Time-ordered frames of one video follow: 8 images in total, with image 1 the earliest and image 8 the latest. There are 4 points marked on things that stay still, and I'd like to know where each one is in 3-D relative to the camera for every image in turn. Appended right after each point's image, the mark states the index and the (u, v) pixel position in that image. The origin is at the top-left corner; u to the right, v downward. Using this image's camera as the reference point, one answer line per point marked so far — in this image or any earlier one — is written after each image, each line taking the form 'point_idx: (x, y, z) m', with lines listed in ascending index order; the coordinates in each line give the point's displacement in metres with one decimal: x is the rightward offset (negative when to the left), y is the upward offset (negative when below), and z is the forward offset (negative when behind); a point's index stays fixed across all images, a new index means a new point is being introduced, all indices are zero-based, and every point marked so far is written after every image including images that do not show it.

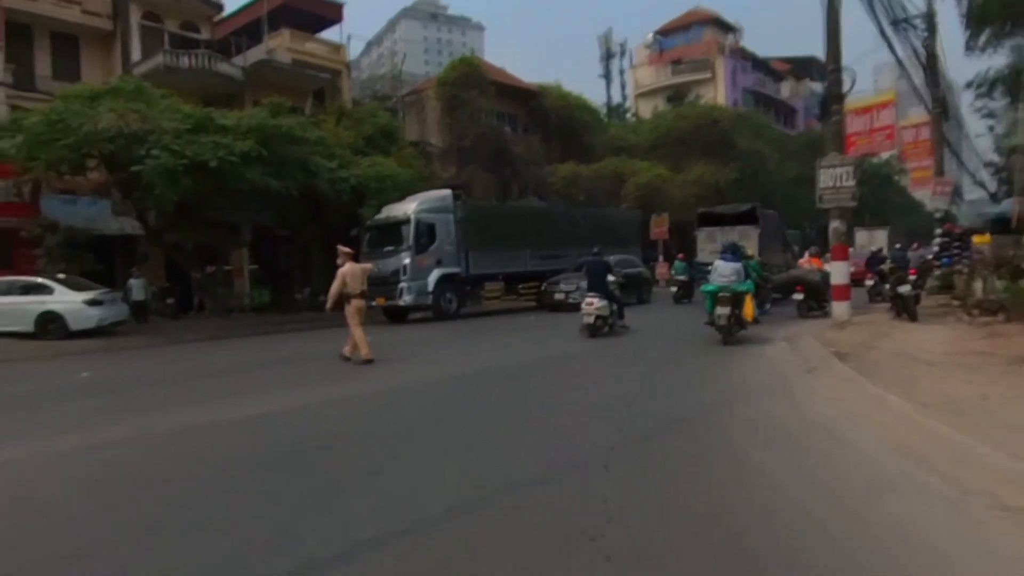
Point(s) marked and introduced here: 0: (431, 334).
0: (-2.1, -1.2, +17.4) m
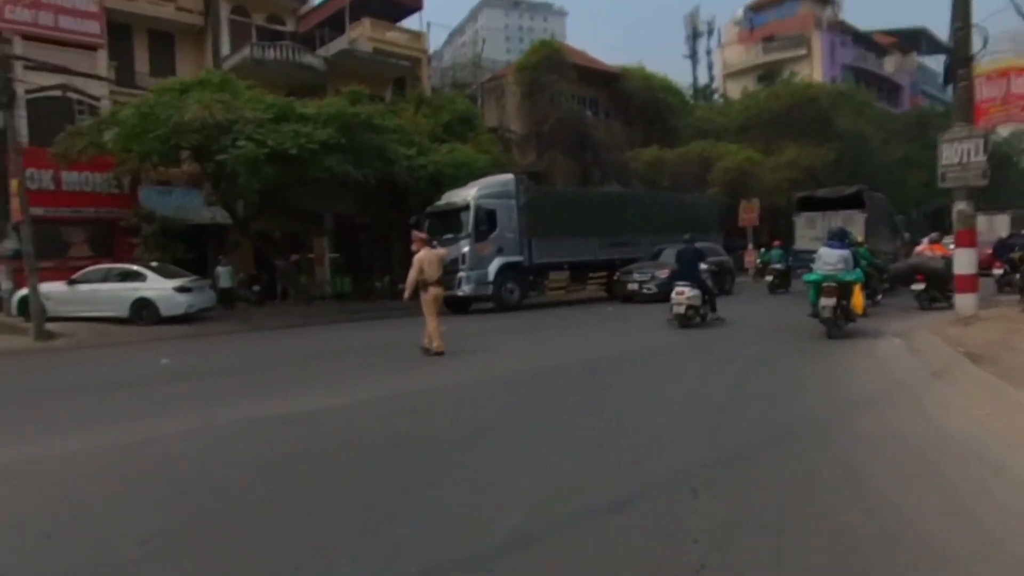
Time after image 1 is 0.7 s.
0: (-0.2, -0.9, +16.8) m
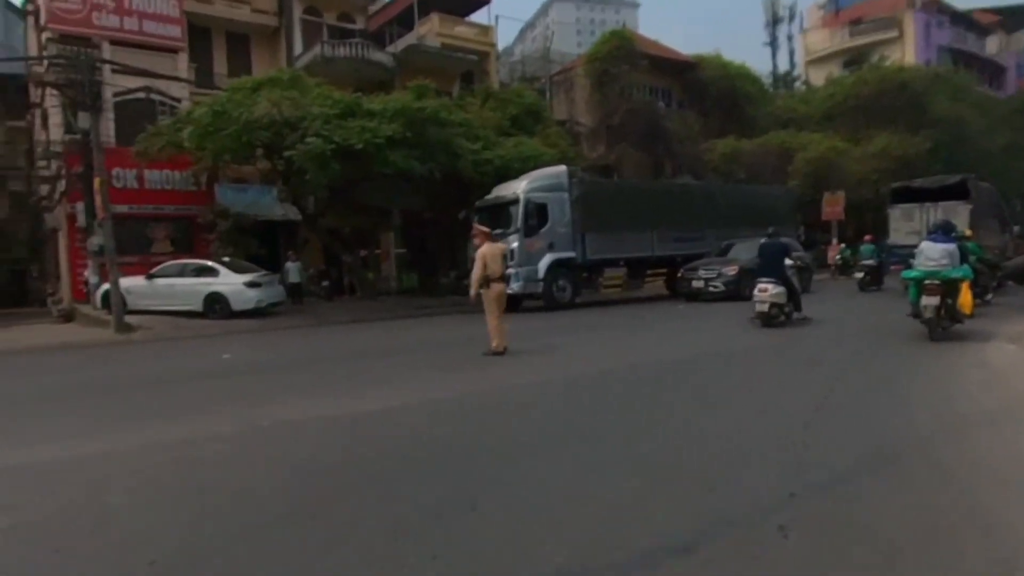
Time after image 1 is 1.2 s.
0: (+1.4, -0.8, +16.2) m
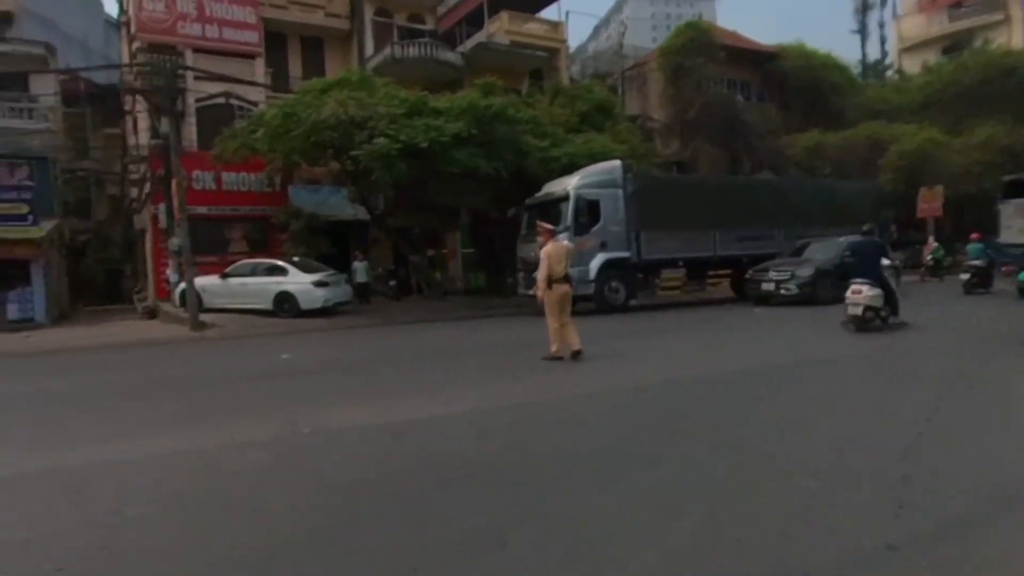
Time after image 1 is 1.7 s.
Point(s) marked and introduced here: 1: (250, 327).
0: (+2.9, -0.9, +15.4) m
1: (-7.5, -1.1, +19.1) m
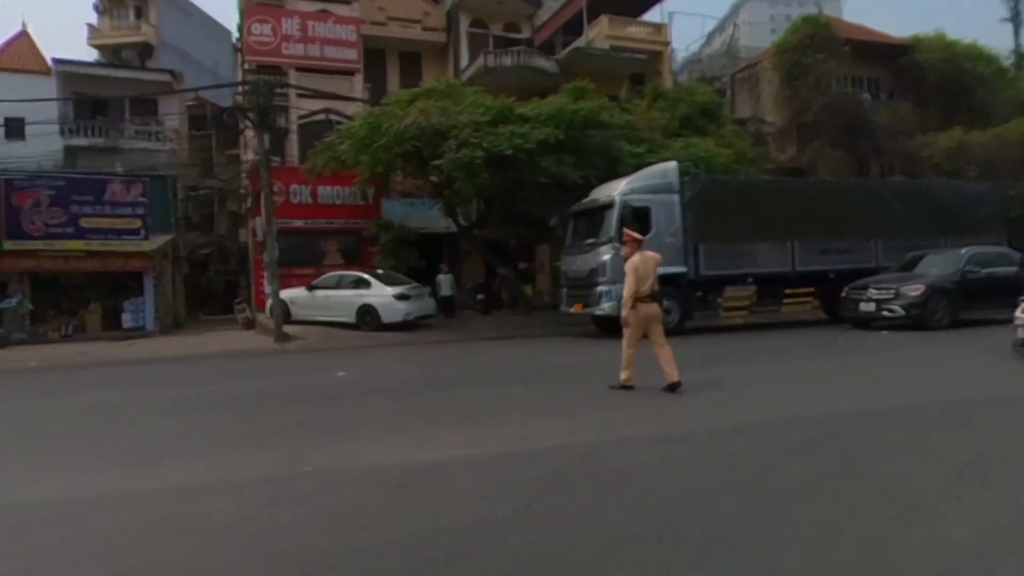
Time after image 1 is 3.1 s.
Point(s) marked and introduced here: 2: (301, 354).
0: (+4.5, -1.2, +13.6) m
1: (-5.1, -1.5, +18.9) m
2: (-5.5, -1.7, +17.2) m
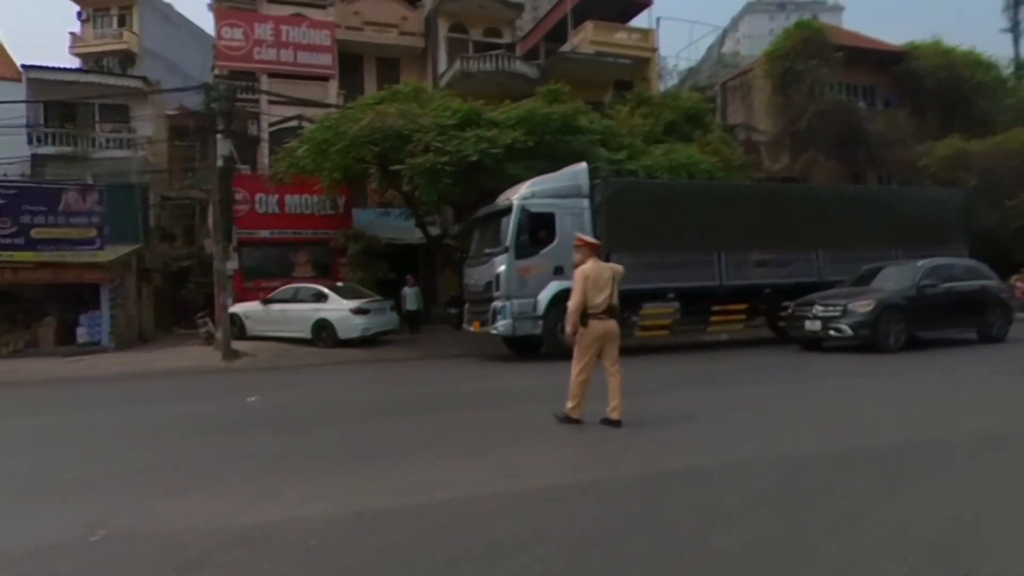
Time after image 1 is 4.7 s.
0: (+3.6, -1.5, +12.3) m
1: (-6.1, -1.8, +17.7) m
2: (-6.4, -2.0, +16.0) m
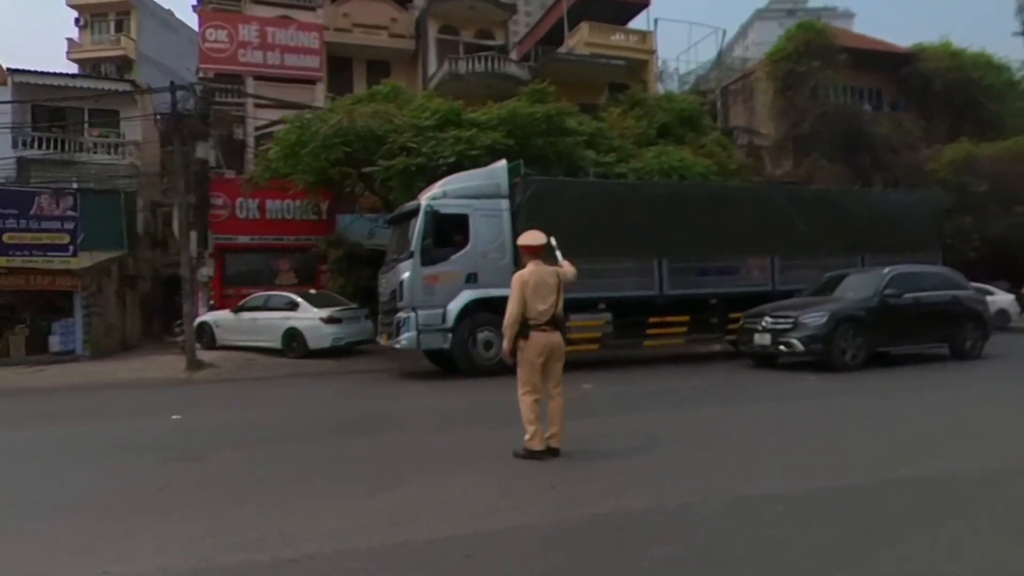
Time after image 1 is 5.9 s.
0: (+2.9, -1.6, +11.3) m
1: (-6.6, -2.0, +16.9) m
2: (-7.0, -2.2, +15.2) m
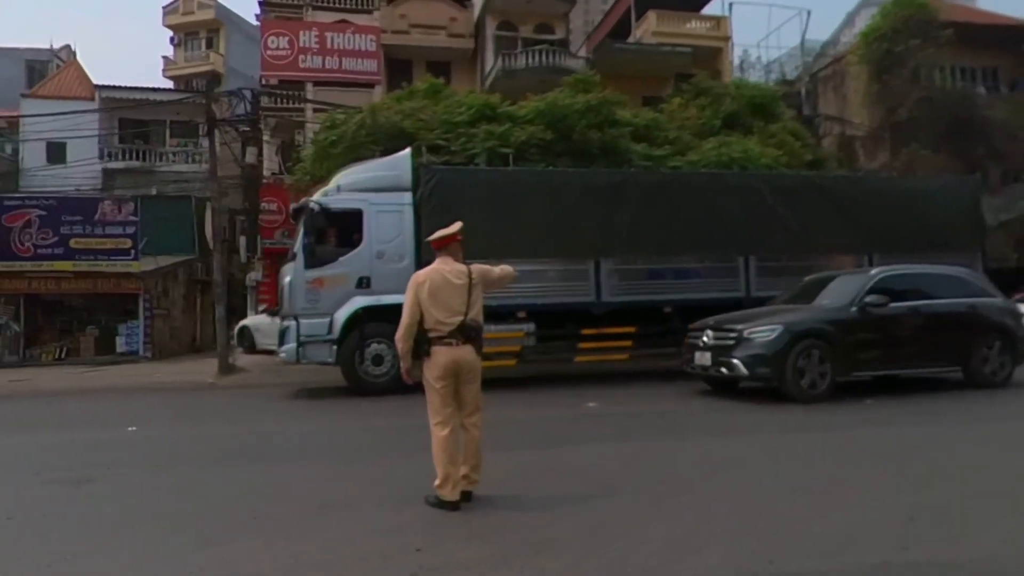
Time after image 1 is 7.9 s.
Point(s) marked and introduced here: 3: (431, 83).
0: (+2.9, -1.7, +9.7) m
1: (-5.8, -2.1, +16.6) m
2: (-6.5, -2.3, +14.9) m
3: (-2.3, +6.0, +19.6) m
